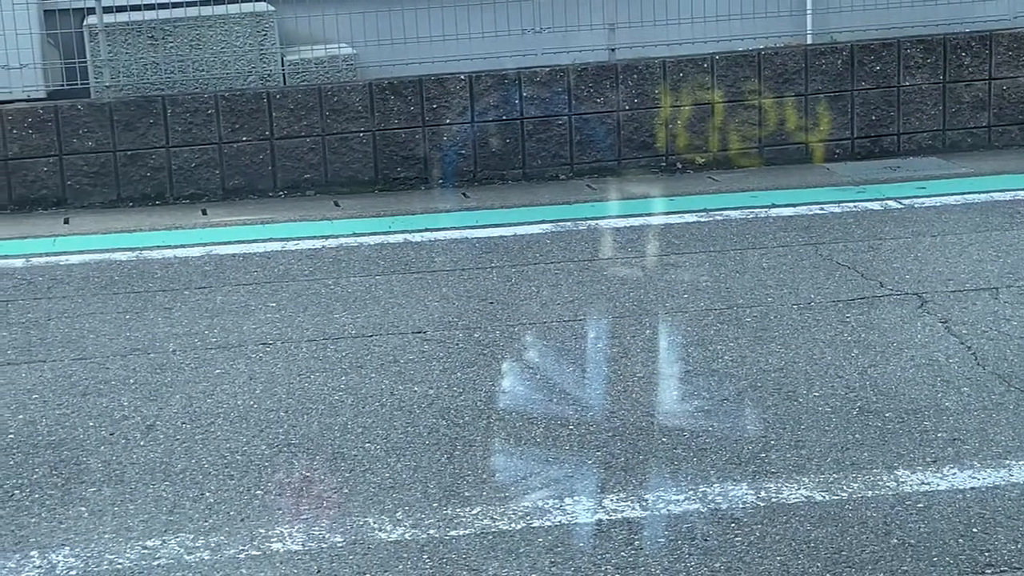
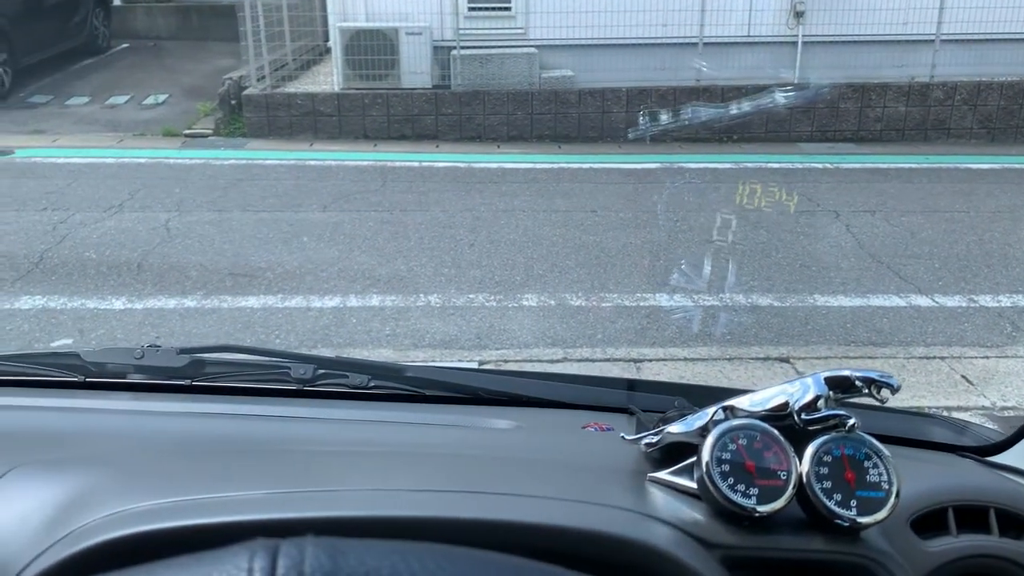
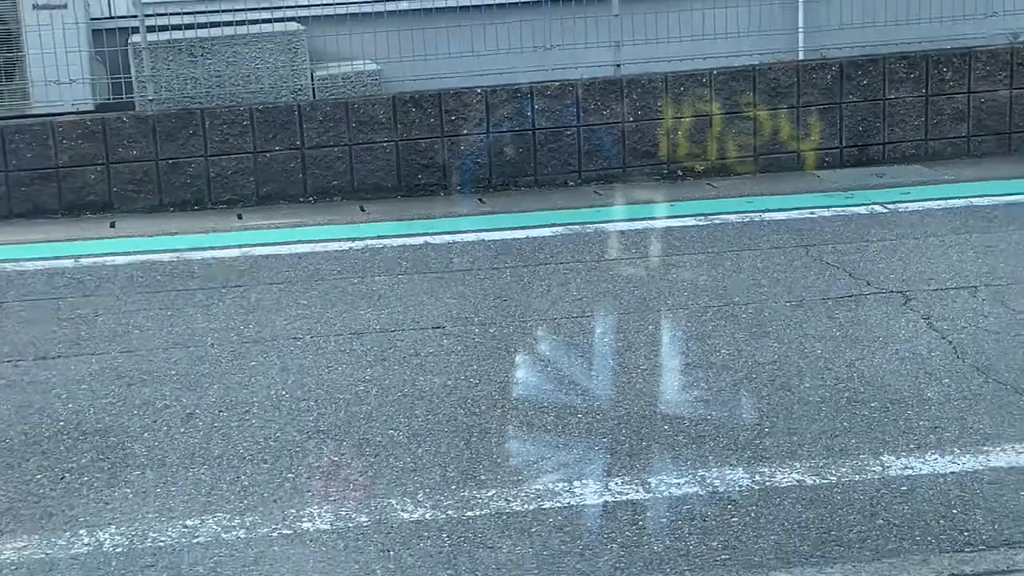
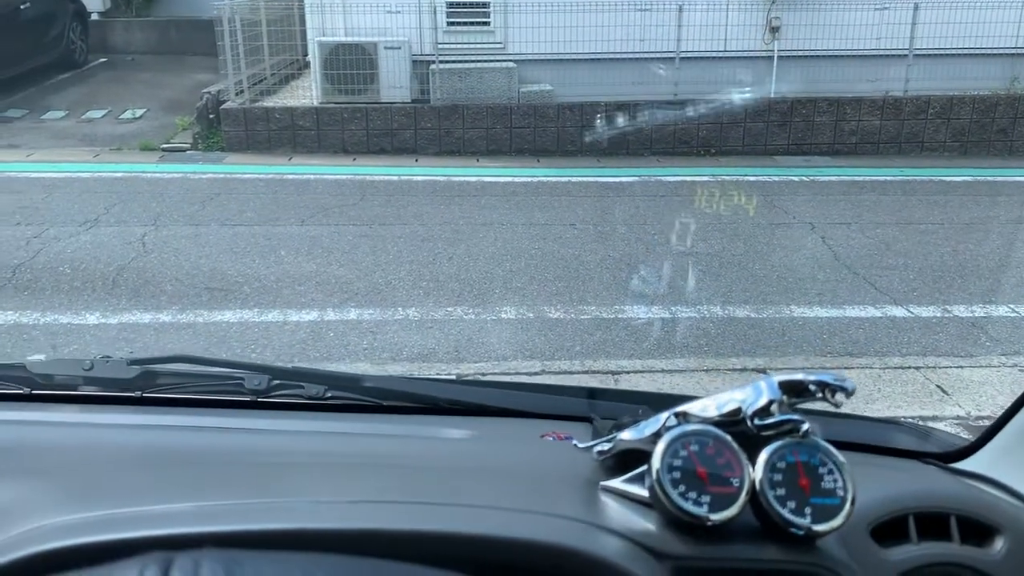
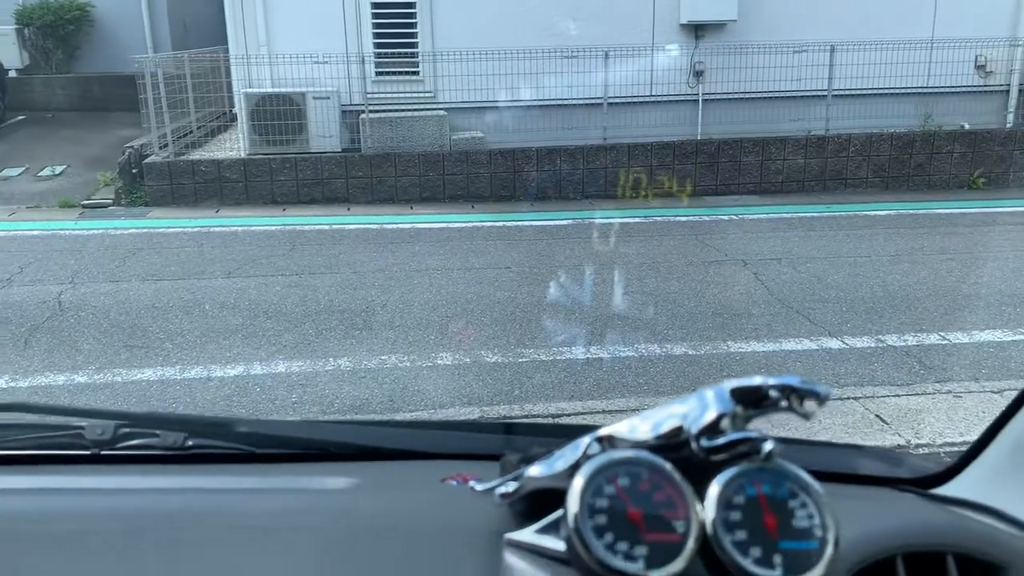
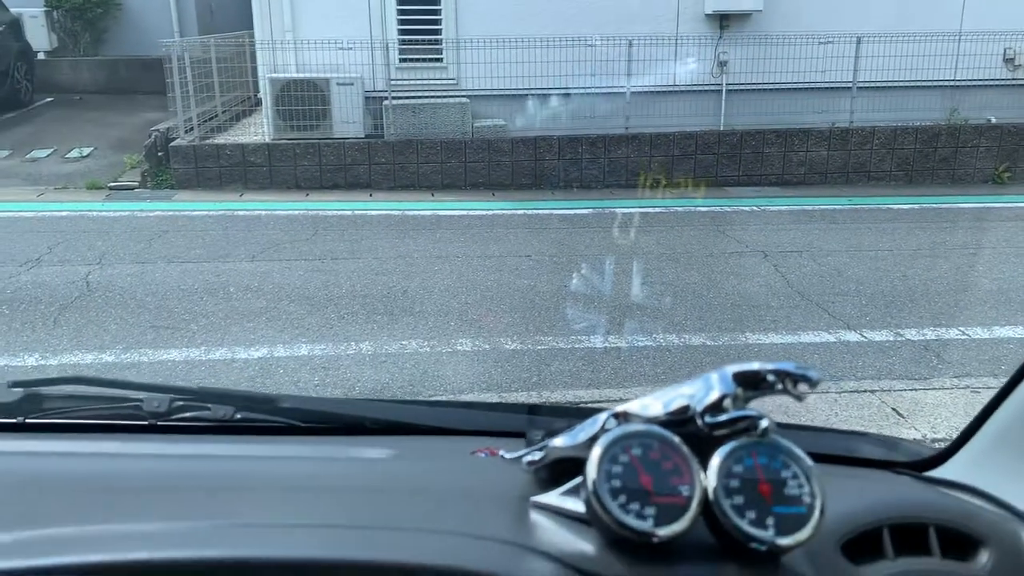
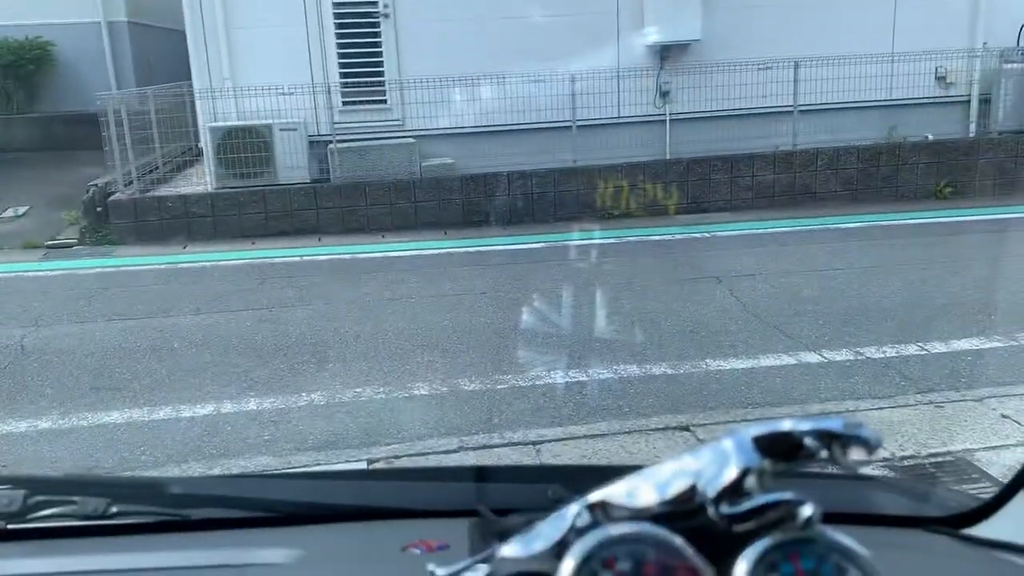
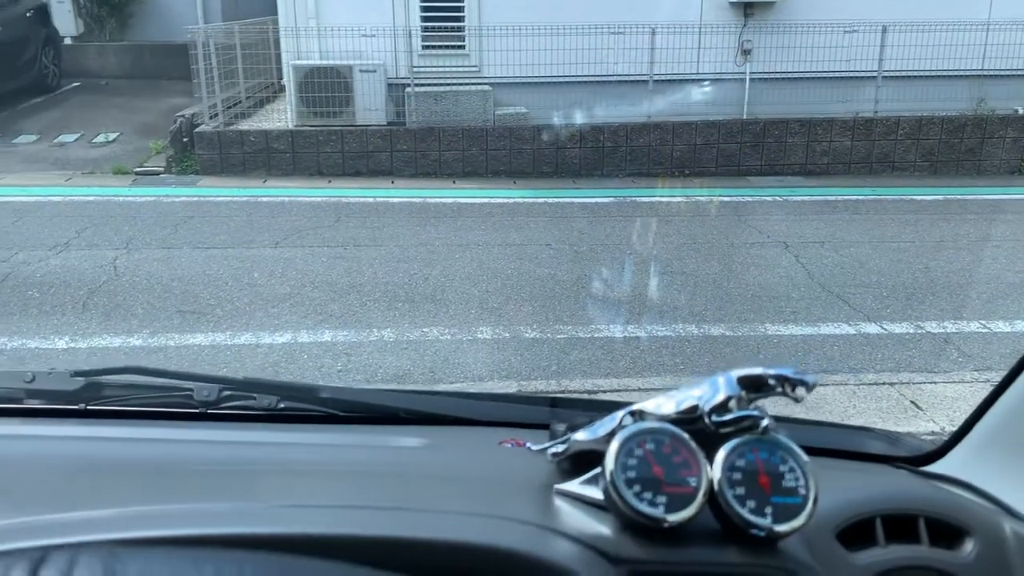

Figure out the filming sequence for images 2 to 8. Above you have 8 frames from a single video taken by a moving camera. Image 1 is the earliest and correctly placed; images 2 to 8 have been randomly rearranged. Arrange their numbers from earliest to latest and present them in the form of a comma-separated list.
3, 7, 5, 6, 8, 4, 2
